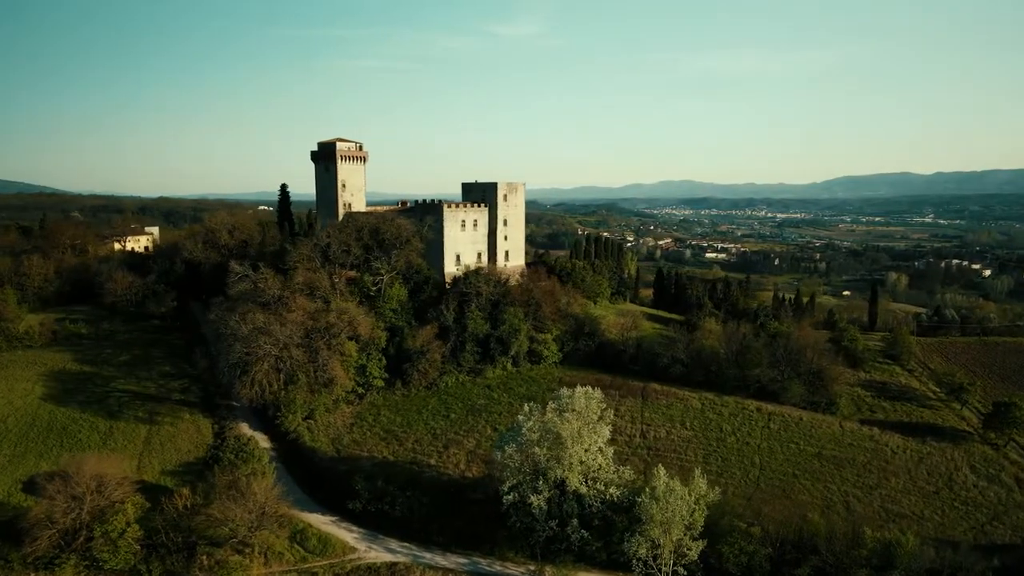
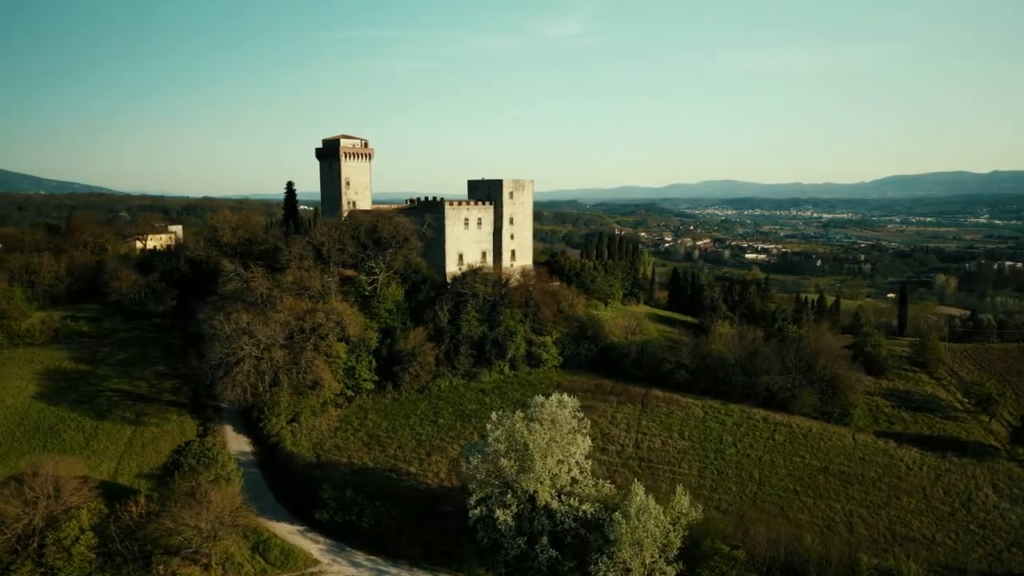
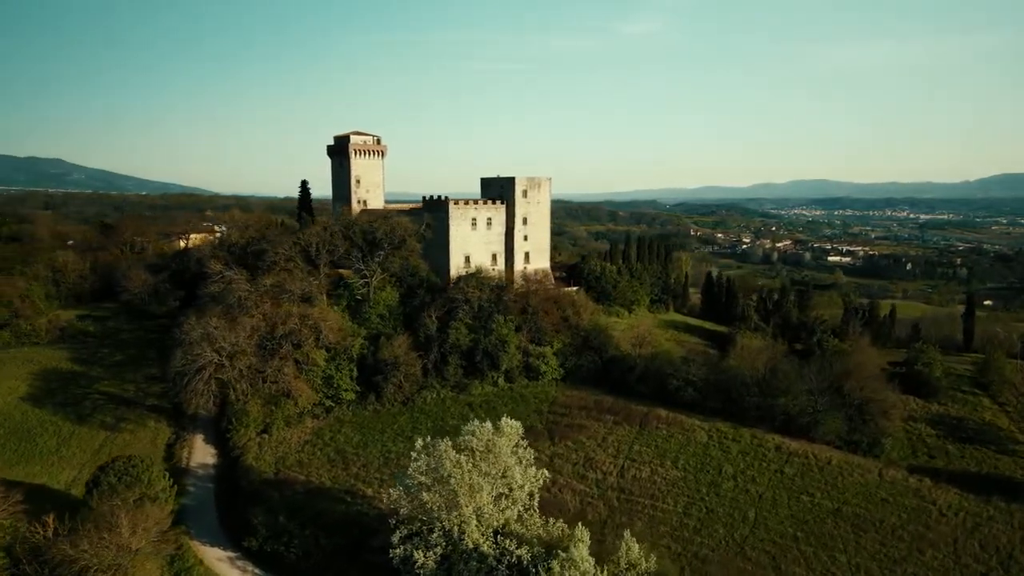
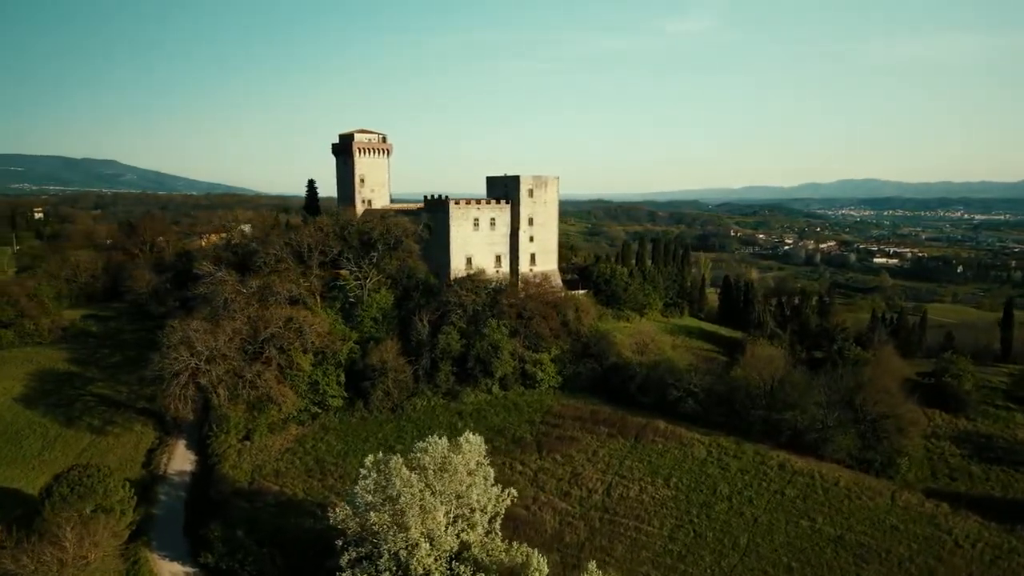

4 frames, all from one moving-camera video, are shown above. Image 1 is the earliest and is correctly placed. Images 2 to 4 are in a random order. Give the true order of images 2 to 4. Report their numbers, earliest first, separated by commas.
2, 3, 4
